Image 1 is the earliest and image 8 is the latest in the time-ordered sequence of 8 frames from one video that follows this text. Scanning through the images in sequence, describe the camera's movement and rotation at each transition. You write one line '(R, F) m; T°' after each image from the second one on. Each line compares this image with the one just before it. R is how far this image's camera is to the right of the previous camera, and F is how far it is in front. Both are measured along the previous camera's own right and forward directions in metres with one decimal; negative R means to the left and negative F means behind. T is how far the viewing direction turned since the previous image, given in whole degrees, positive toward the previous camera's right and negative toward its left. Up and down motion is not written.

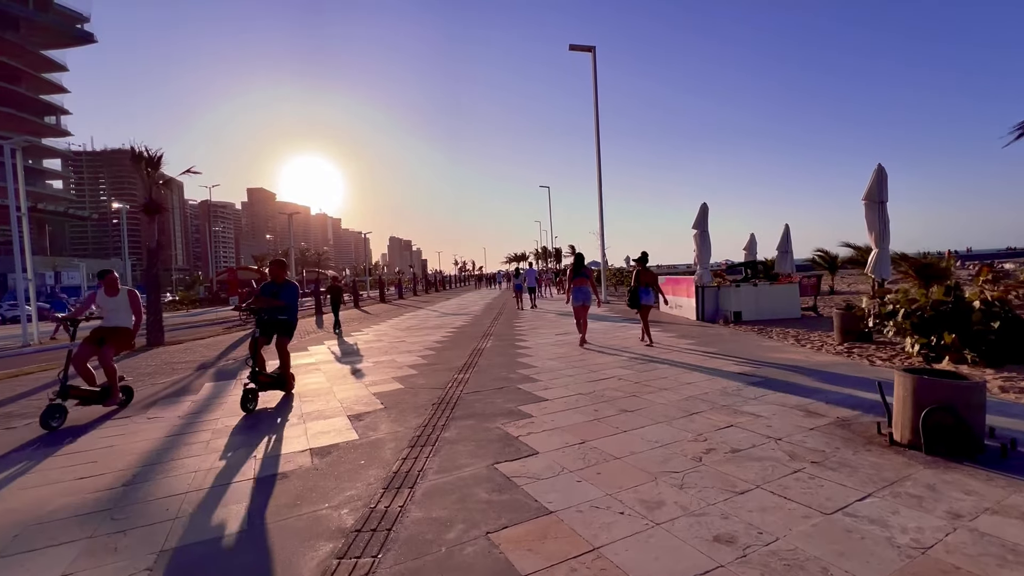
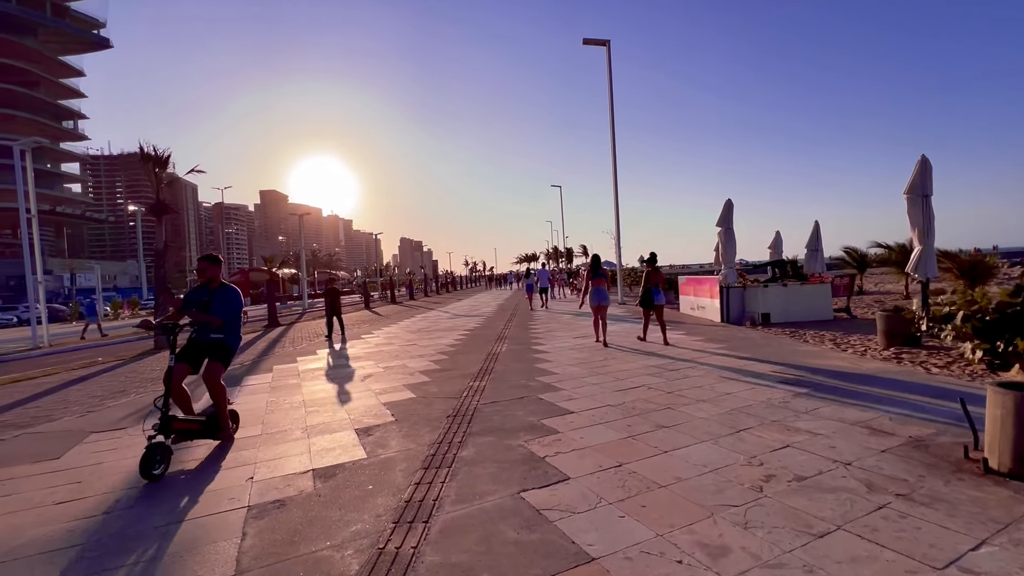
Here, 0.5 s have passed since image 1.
(-0.1, +0.5) m; -1°
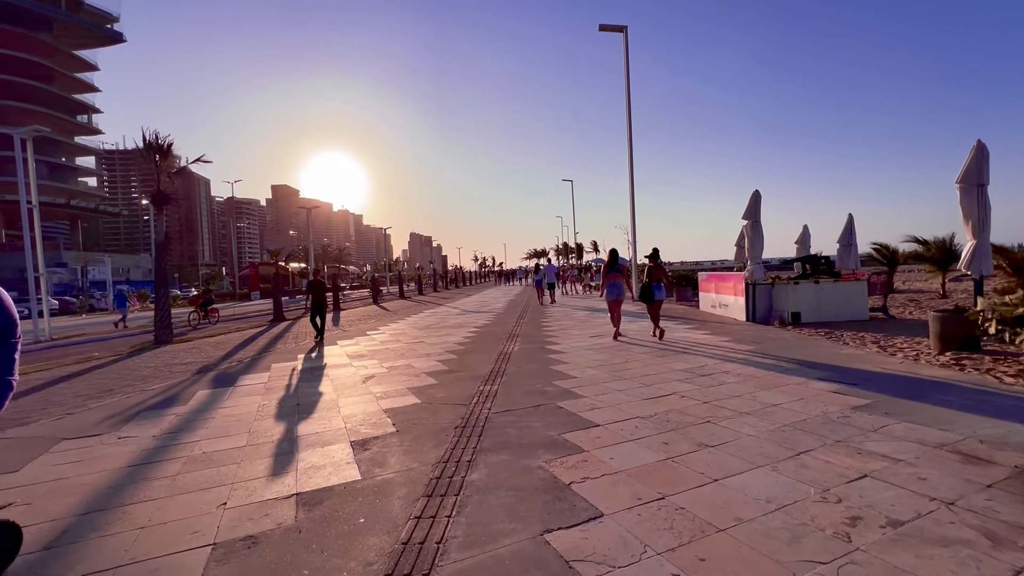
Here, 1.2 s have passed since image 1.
(-0.1, +0.7) m; -1°
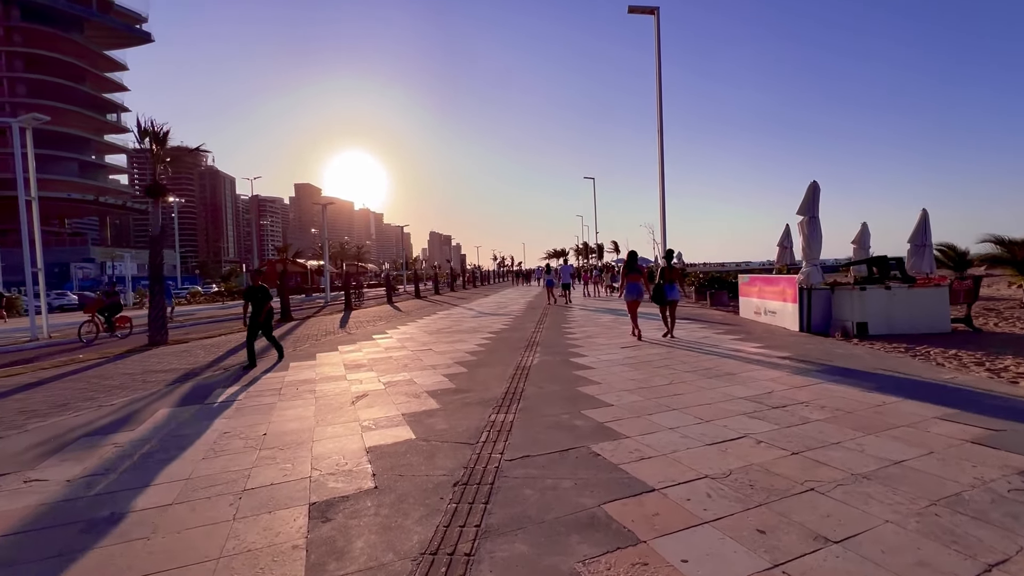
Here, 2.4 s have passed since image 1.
(0.0, +1.3) m; -2°
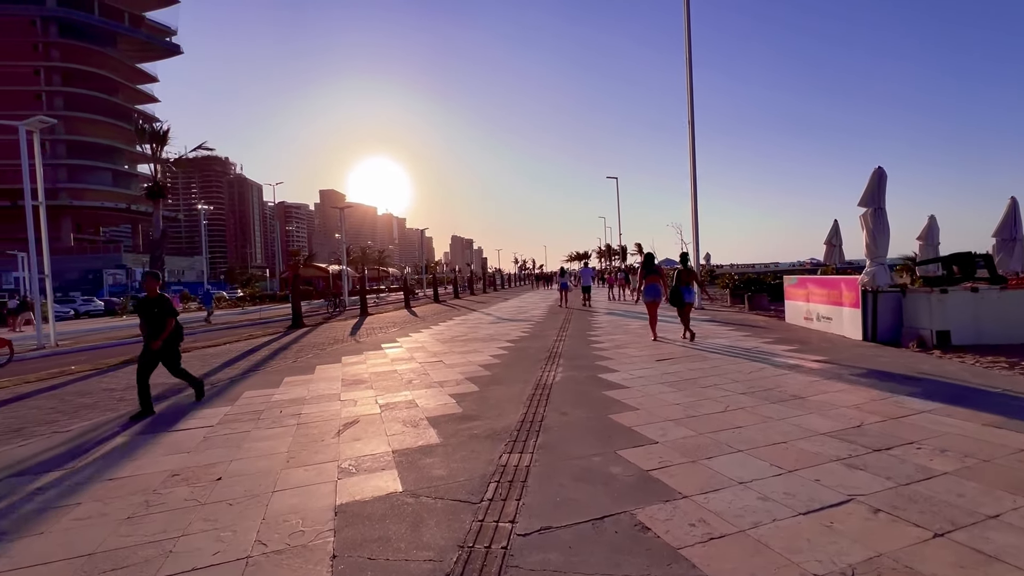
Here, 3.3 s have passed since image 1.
(+0.1, +1.1) m; -3°
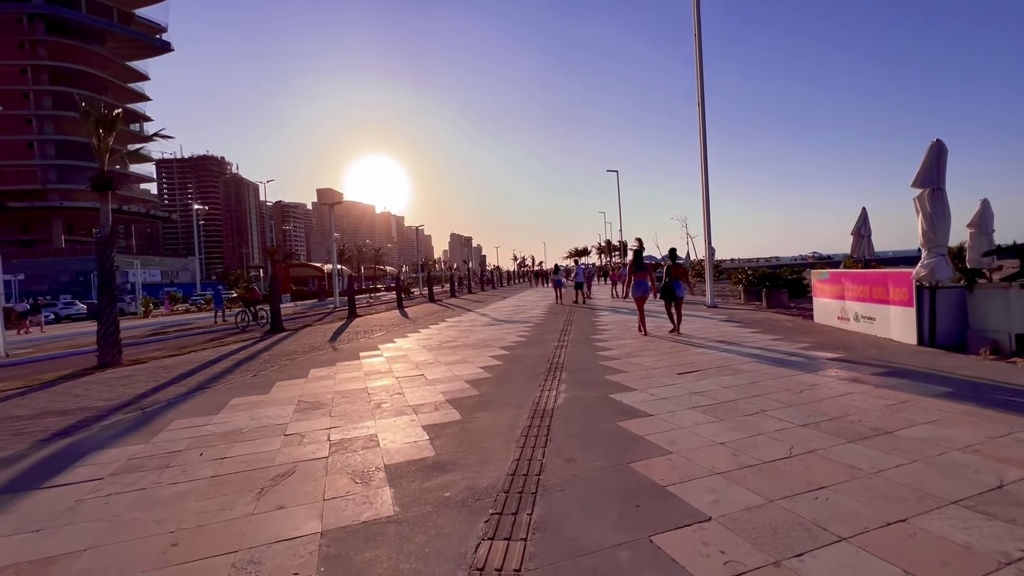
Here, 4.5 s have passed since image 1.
(+0.1, +1.4) m; 0°
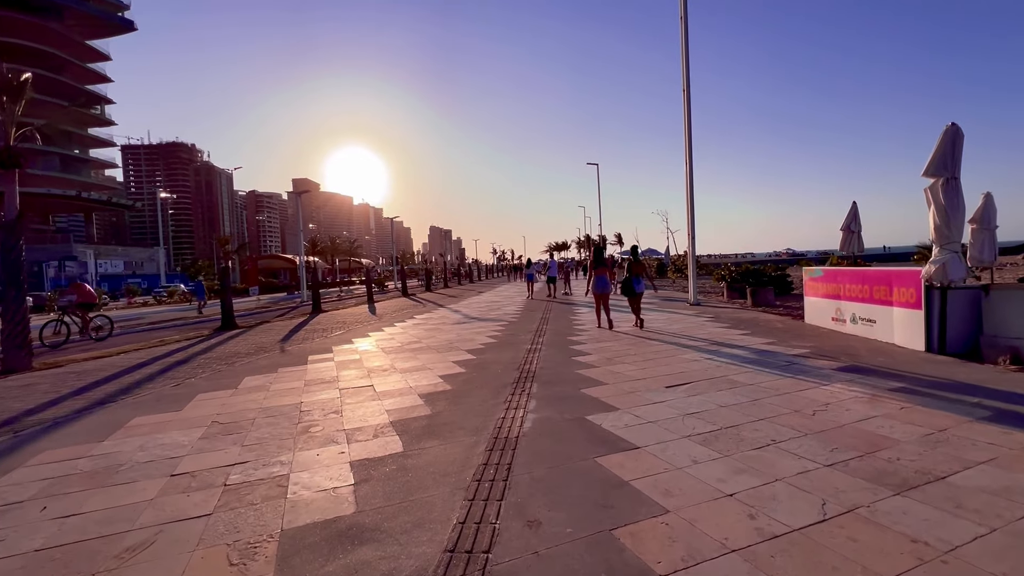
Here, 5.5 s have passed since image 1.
(+0.2, +1.0) m; +2°
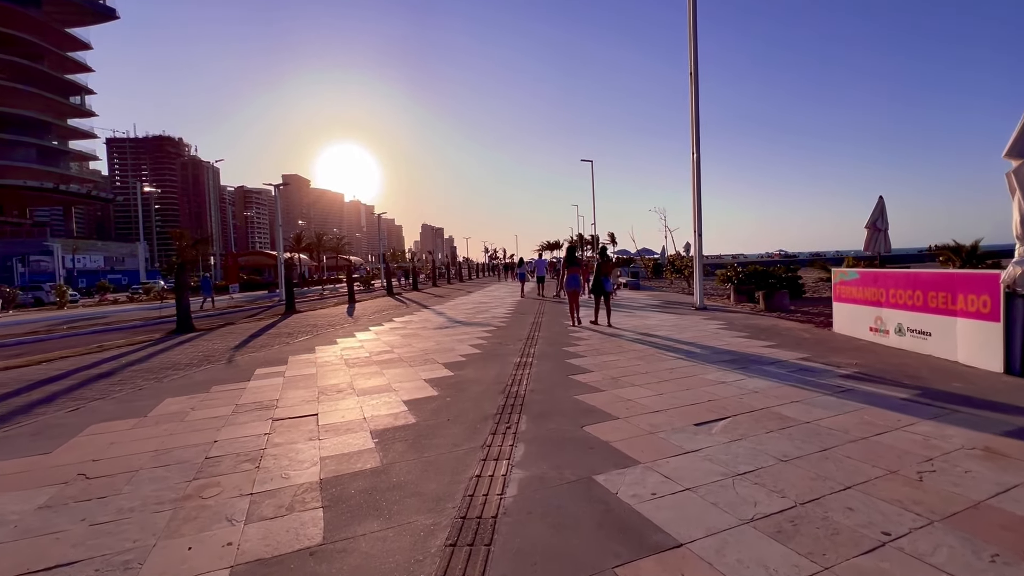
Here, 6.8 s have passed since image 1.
(+0.1, +1.4) m; +1°
